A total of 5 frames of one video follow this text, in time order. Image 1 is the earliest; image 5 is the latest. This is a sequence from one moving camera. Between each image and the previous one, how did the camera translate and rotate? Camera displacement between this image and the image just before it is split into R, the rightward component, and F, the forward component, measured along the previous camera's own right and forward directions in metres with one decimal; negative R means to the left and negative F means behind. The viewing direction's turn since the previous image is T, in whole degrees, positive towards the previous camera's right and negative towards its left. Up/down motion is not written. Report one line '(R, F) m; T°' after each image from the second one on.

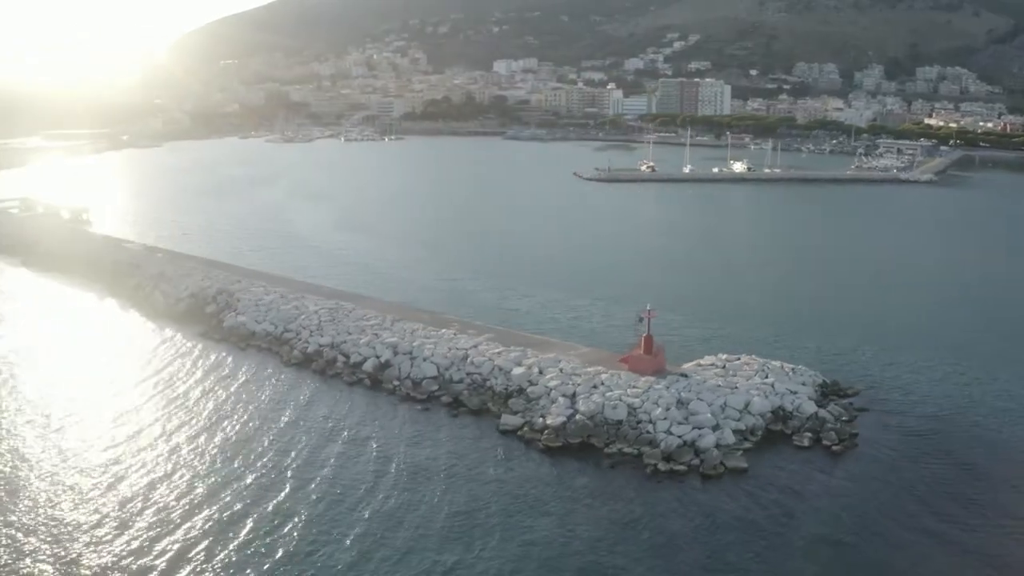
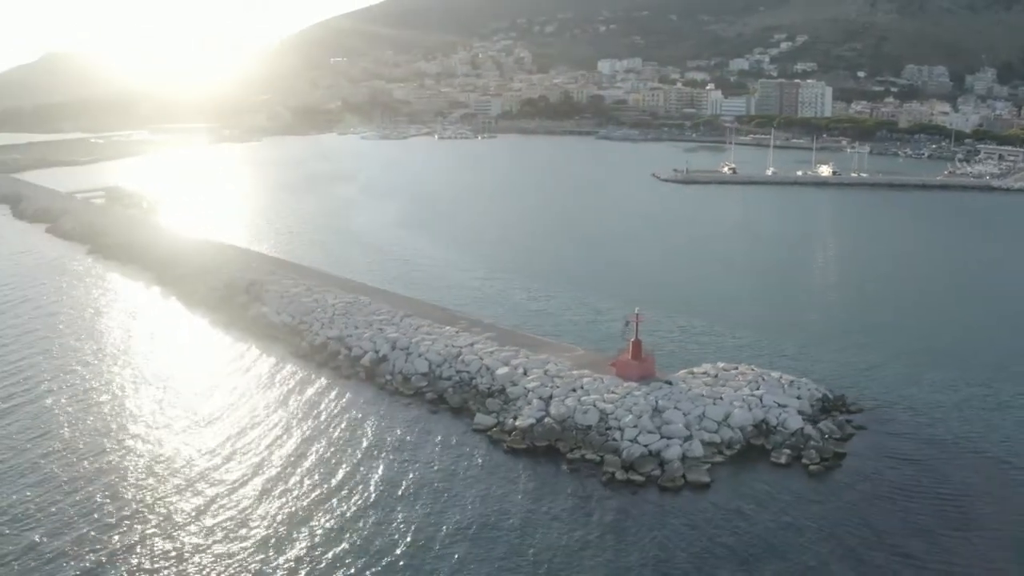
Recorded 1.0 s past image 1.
(+1.1, +0.2) m; -8°
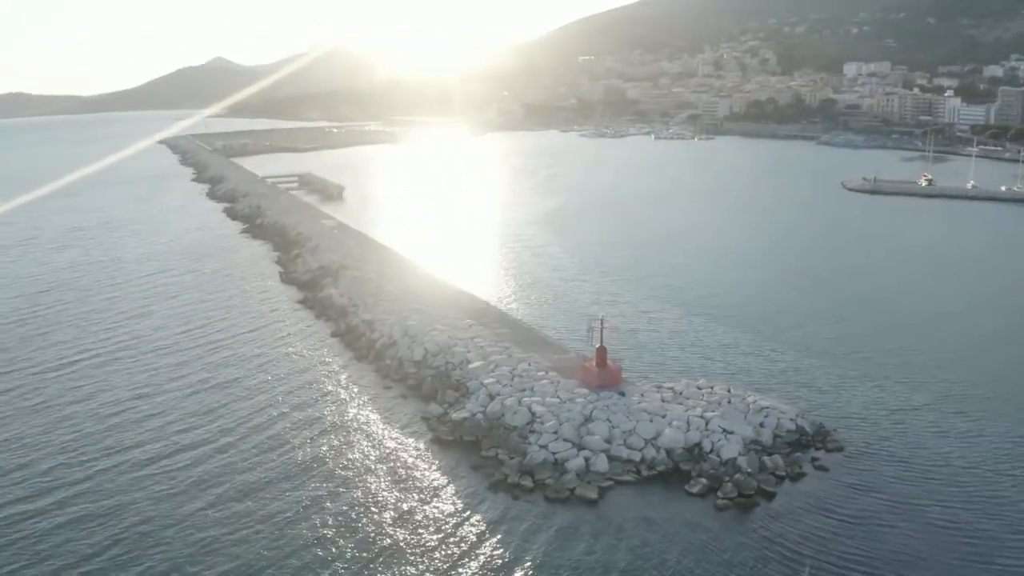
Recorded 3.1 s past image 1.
(+2.5, +0.4) m; -18°
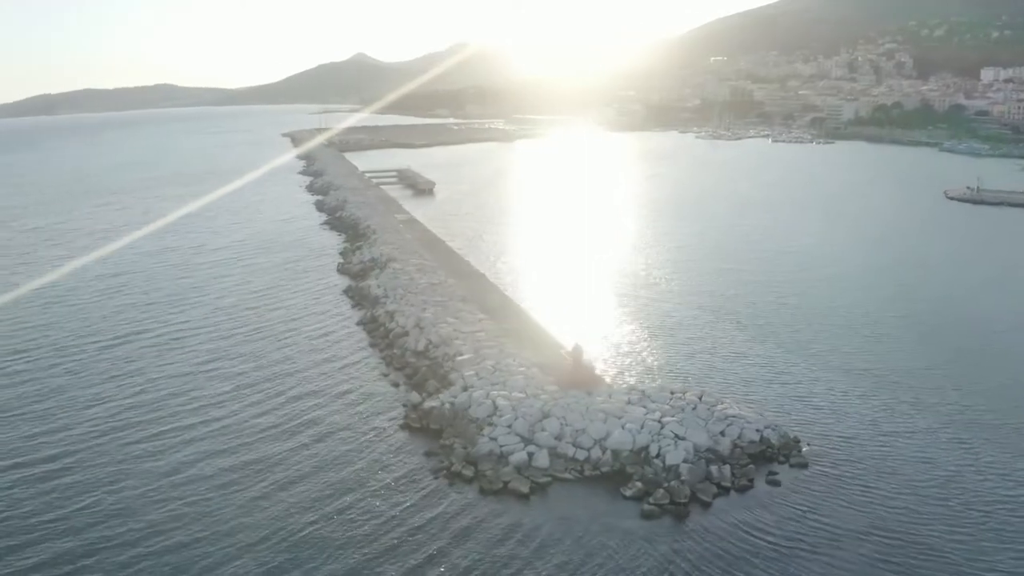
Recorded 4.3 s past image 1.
(+1.3, 0.0) m; -9°
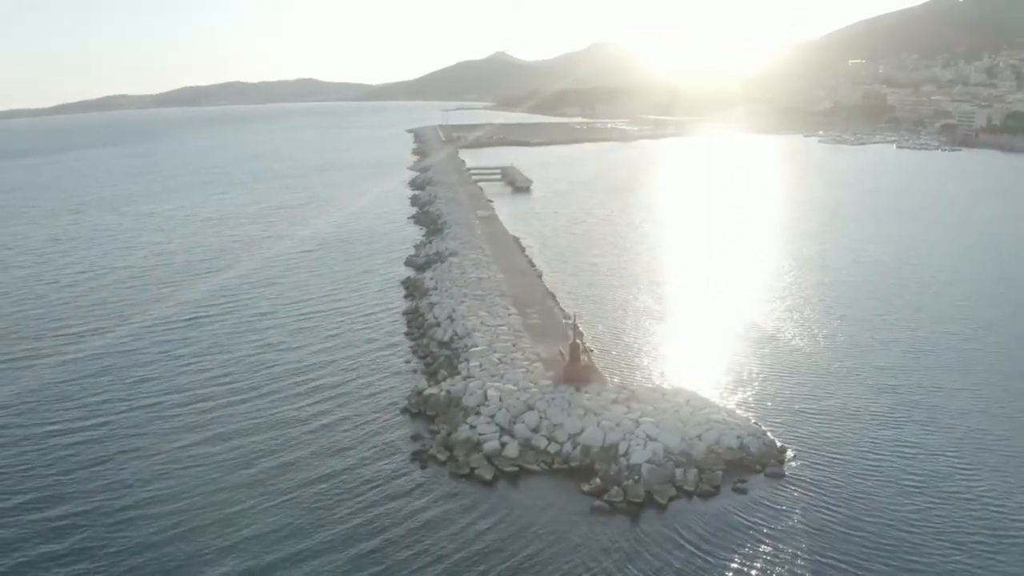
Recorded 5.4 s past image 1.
(+1.2, -0.1) m; -9°
